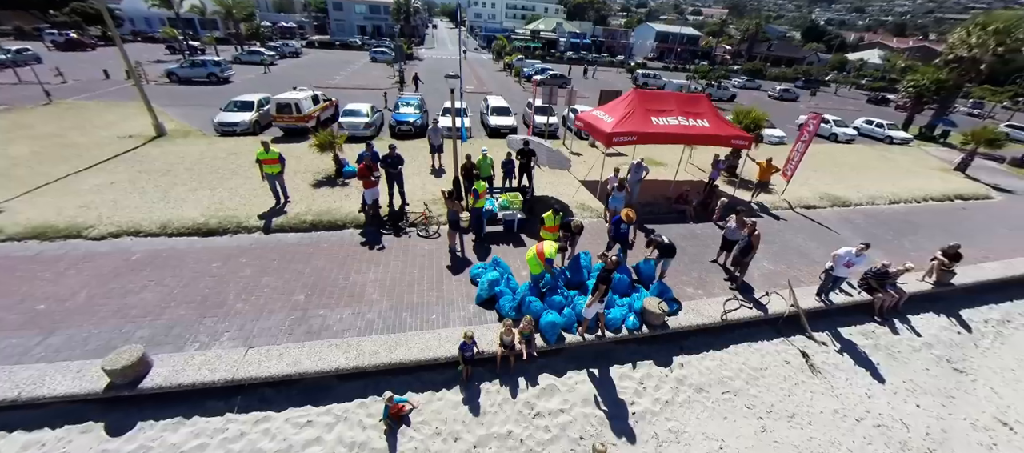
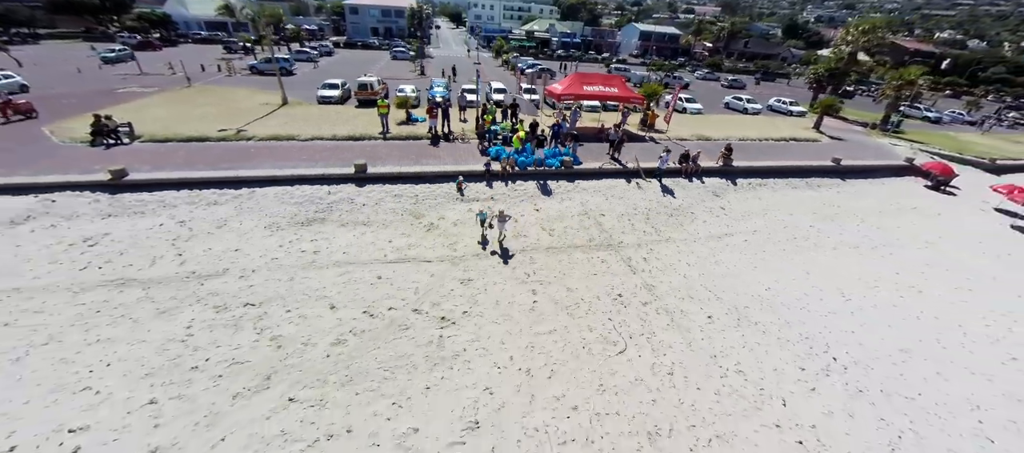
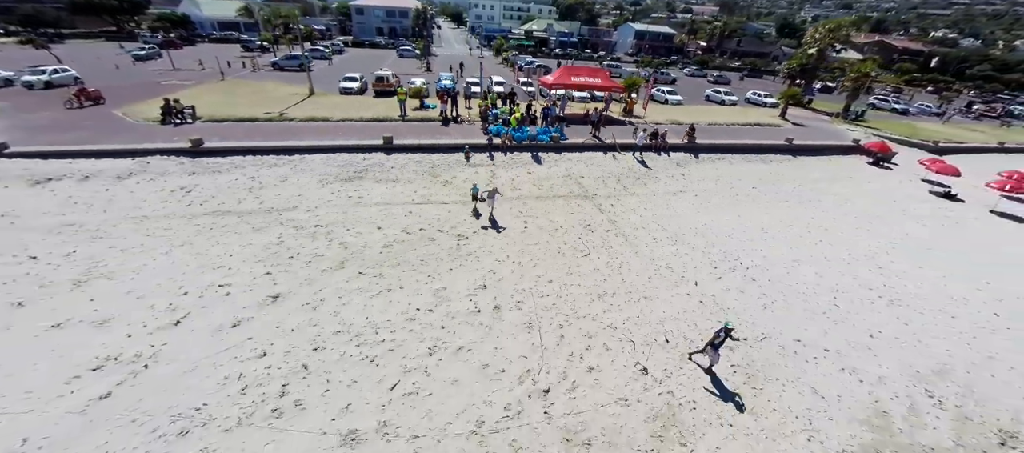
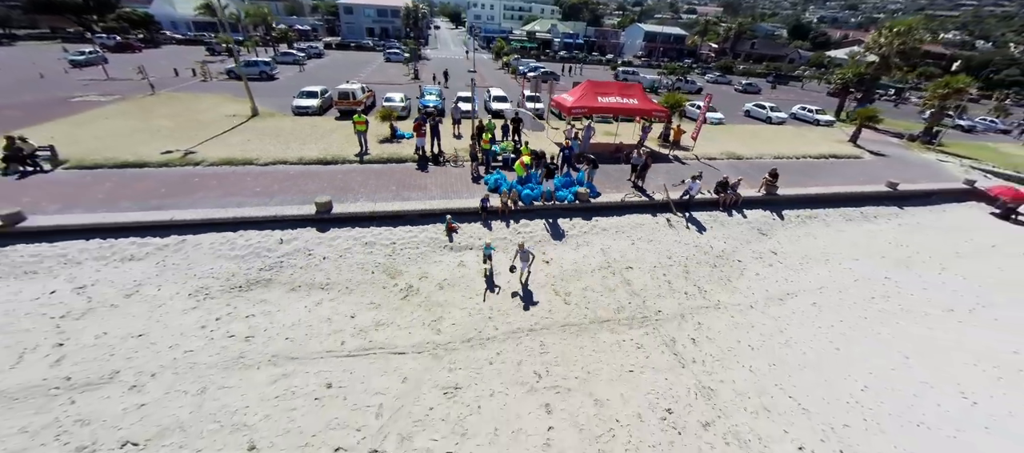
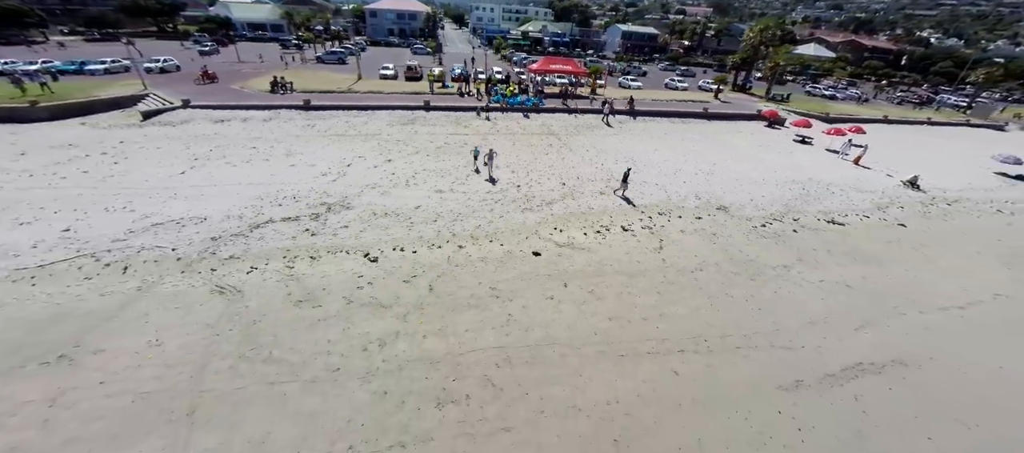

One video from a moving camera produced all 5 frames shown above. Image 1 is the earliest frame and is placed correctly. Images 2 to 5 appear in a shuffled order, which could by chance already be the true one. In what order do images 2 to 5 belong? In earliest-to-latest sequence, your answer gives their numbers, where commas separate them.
4, 2, 3, 5
